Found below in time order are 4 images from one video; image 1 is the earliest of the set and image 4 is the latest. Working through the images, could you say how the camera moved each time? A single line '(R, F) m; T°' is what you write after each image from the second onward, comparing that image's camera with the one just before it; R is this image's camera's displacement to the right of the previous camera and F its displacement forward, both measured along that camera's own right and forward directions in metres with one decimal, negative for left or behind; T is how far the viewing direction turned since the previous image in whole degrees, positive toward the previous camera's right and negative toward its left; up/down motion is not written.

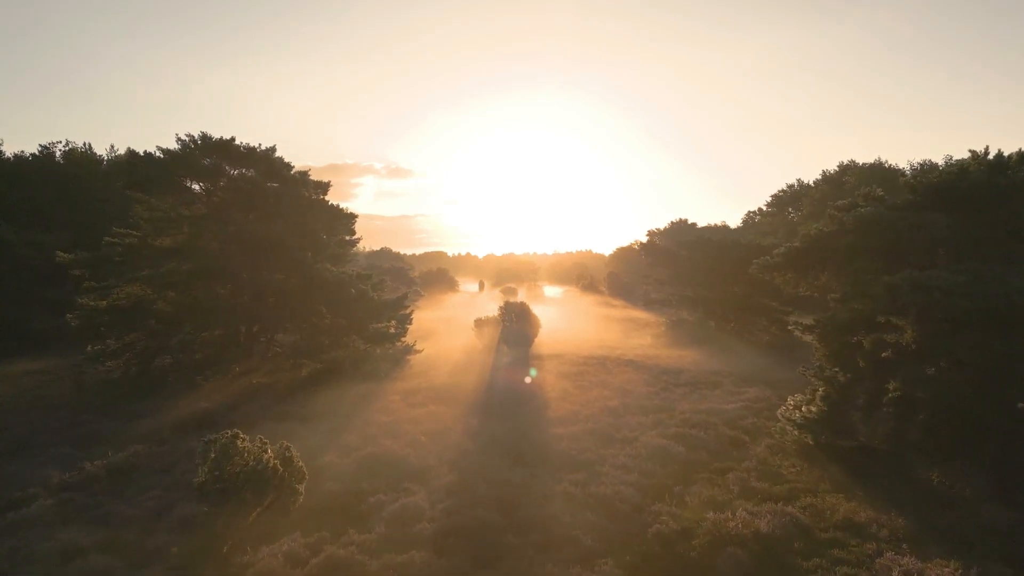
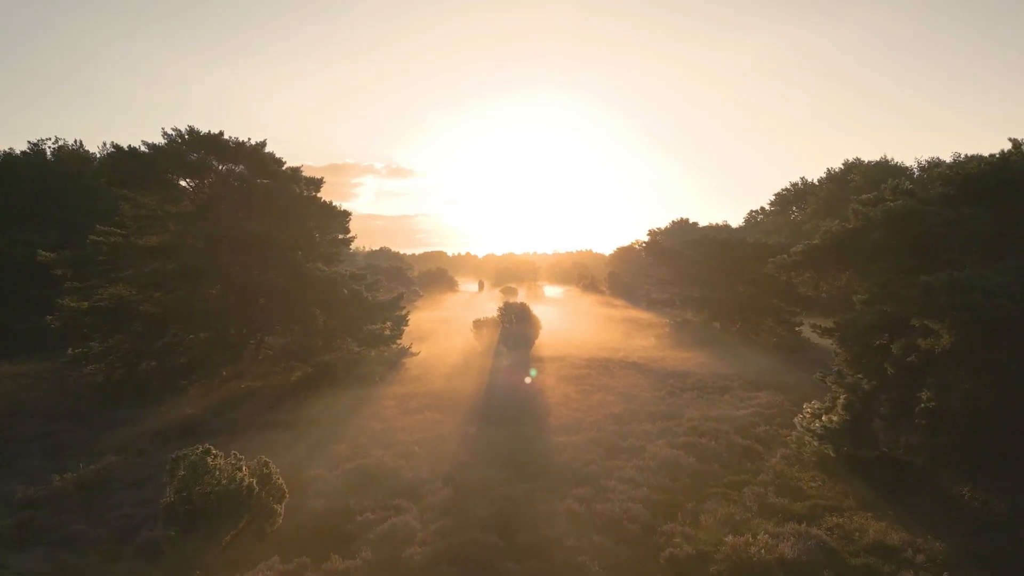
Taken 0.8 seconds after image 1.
(0.0, +1.3) m; 0°
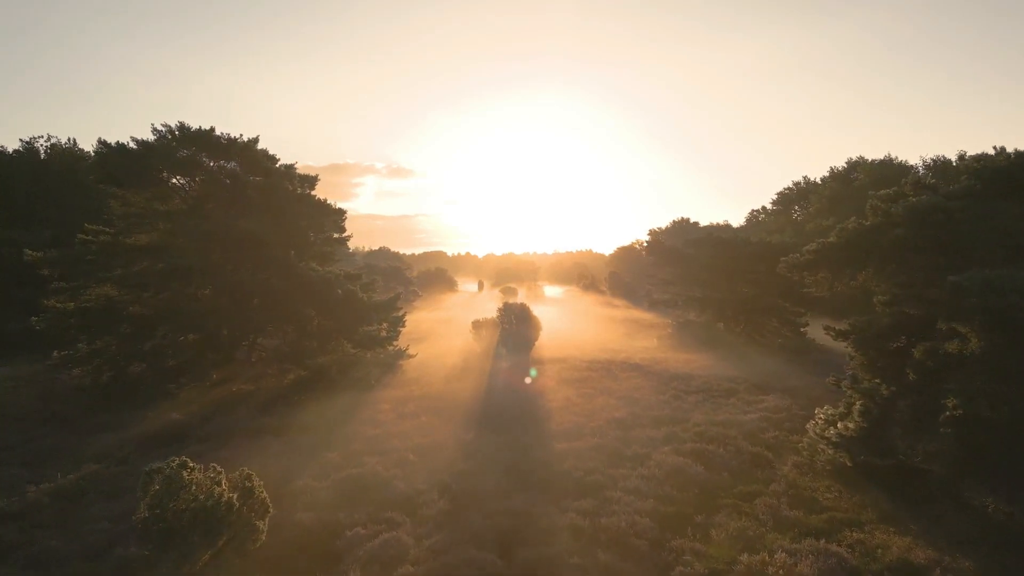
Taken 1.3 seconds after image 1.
(0.0, +0.9) m; 0°
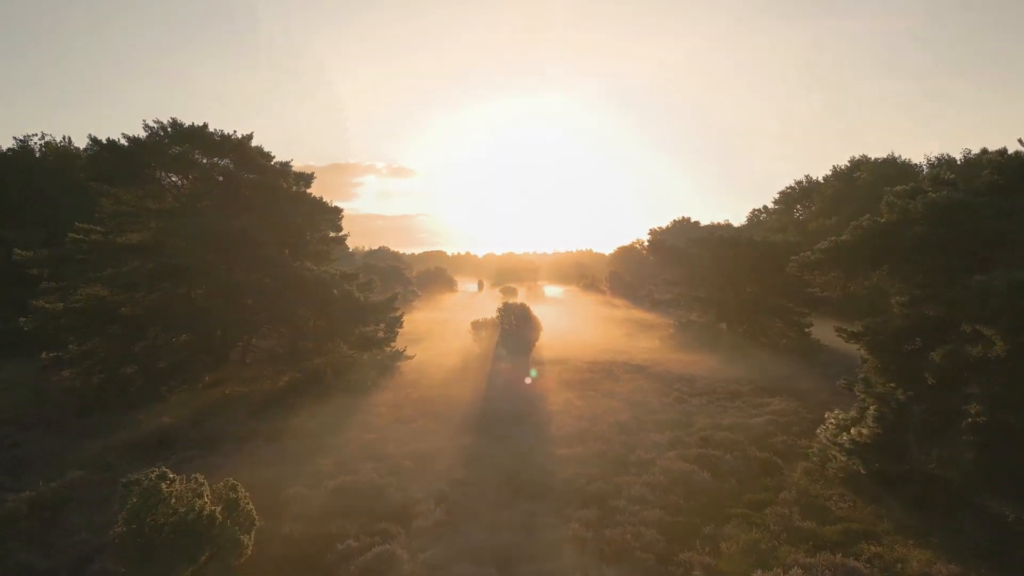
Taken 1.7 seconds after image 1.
(0.0, +0.7) m; 0°
